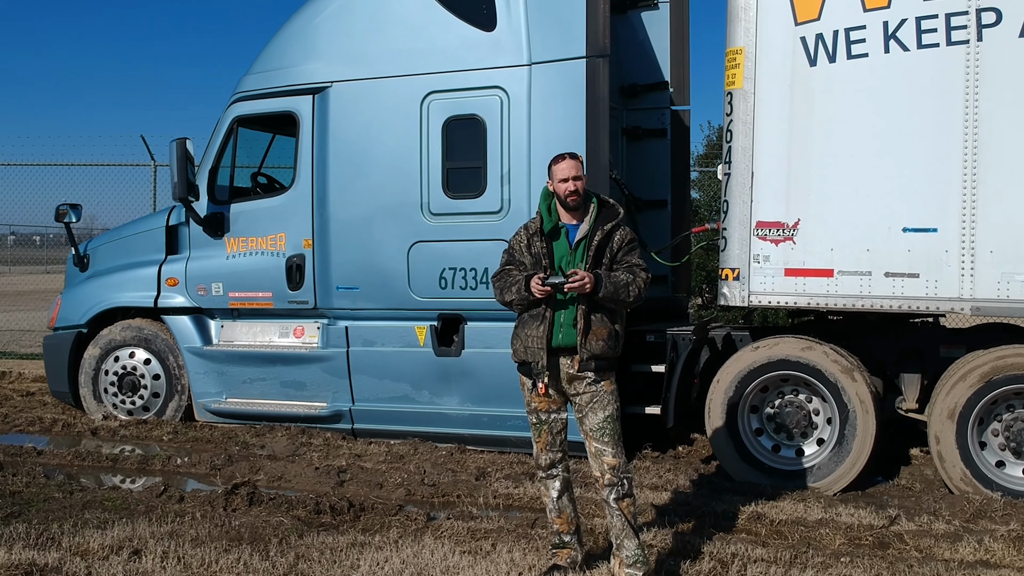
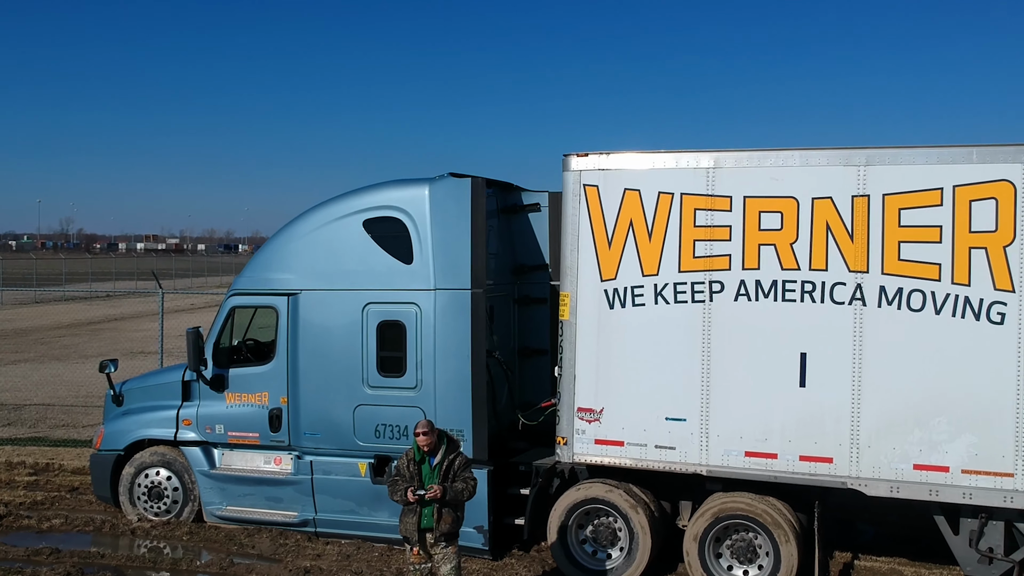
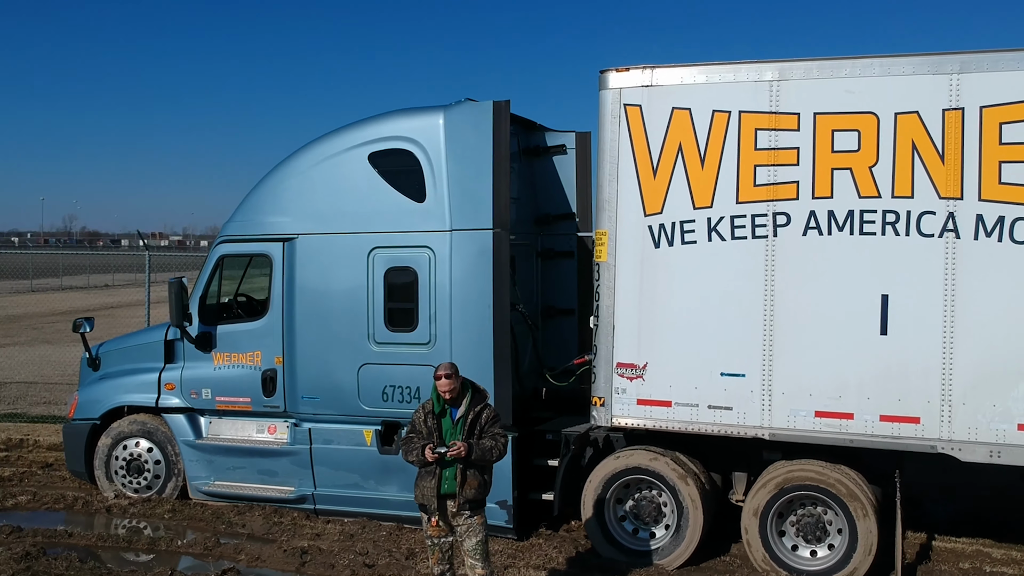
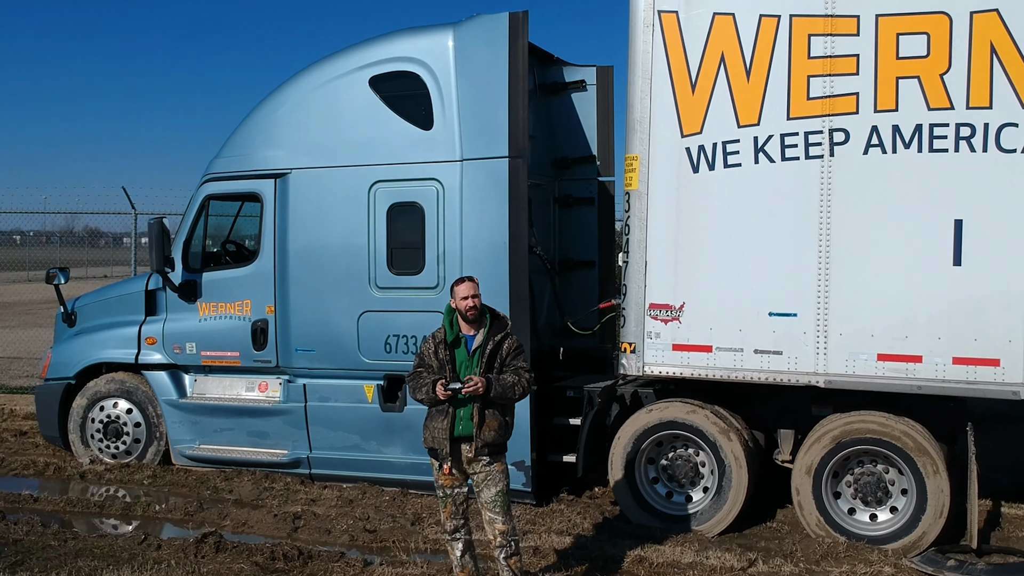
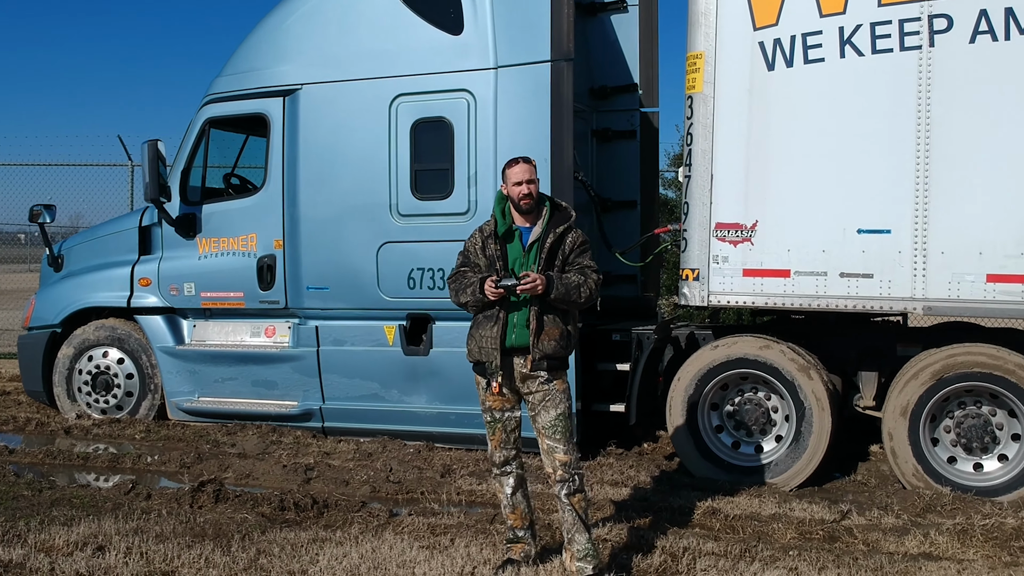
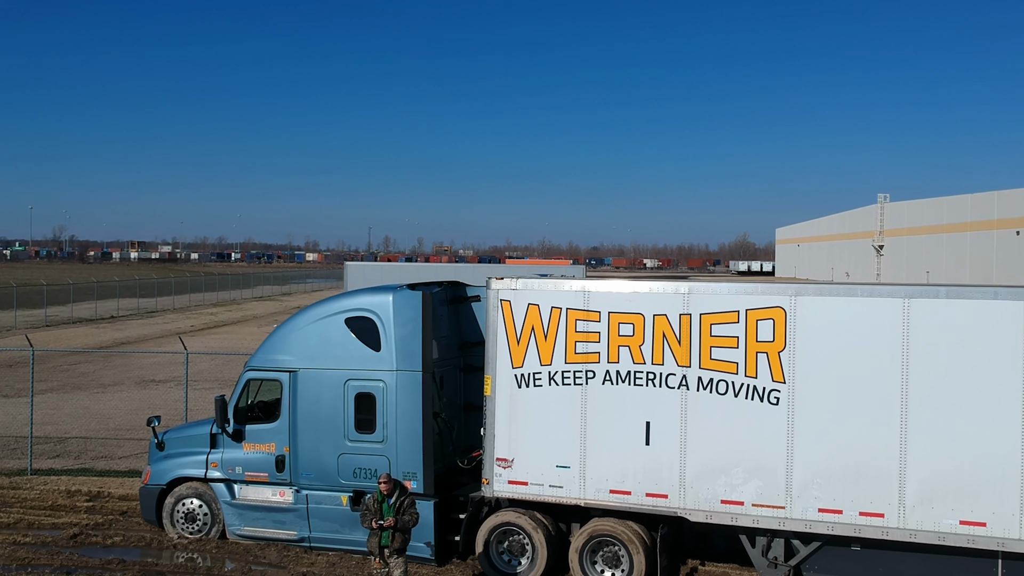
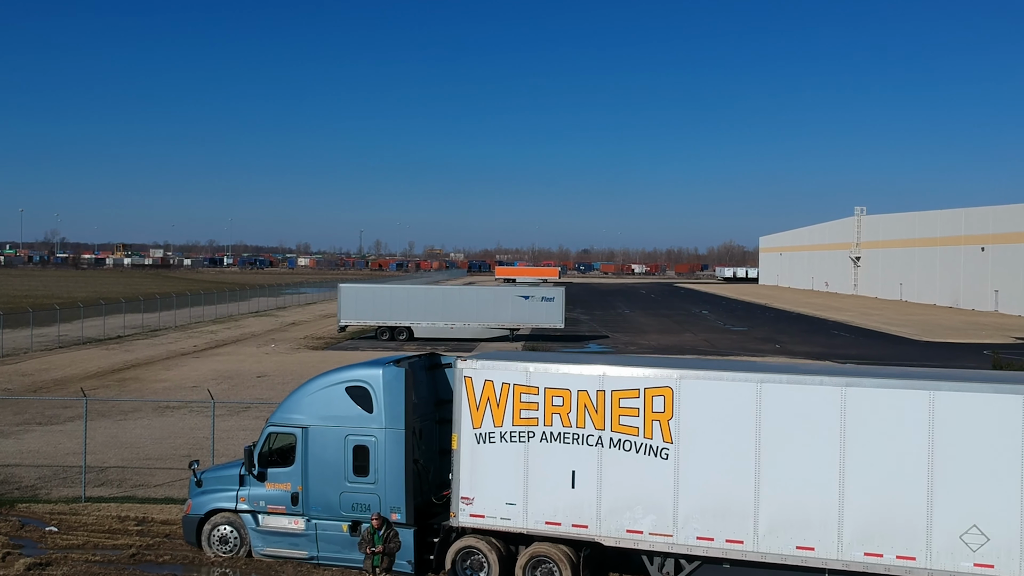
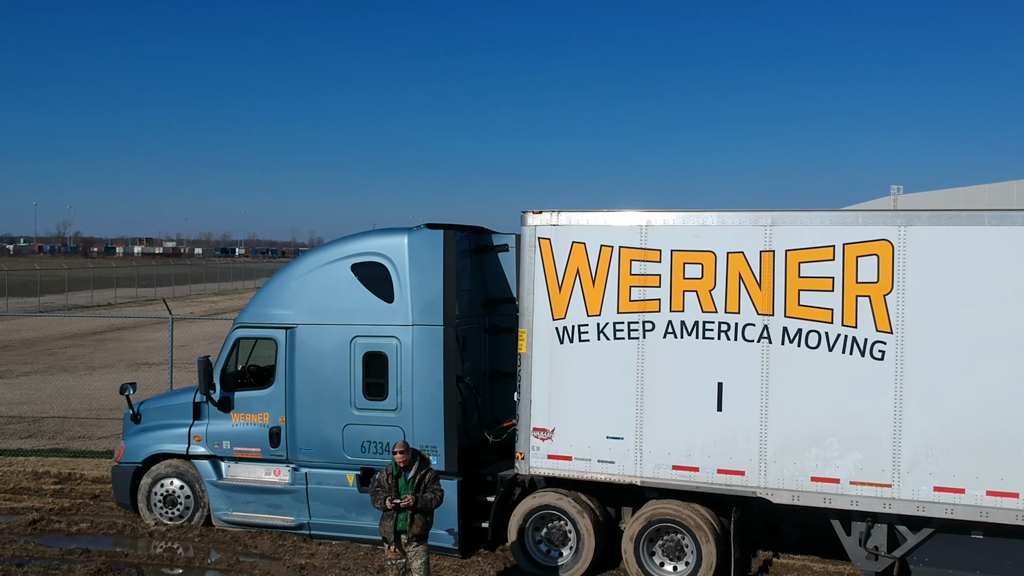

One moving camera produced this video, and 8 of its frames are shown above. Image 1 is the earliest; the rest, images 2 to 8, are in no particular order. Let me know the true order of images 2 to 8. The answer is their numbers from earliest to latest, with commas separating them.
5, 4, 3, 2, 8, 6, 7
